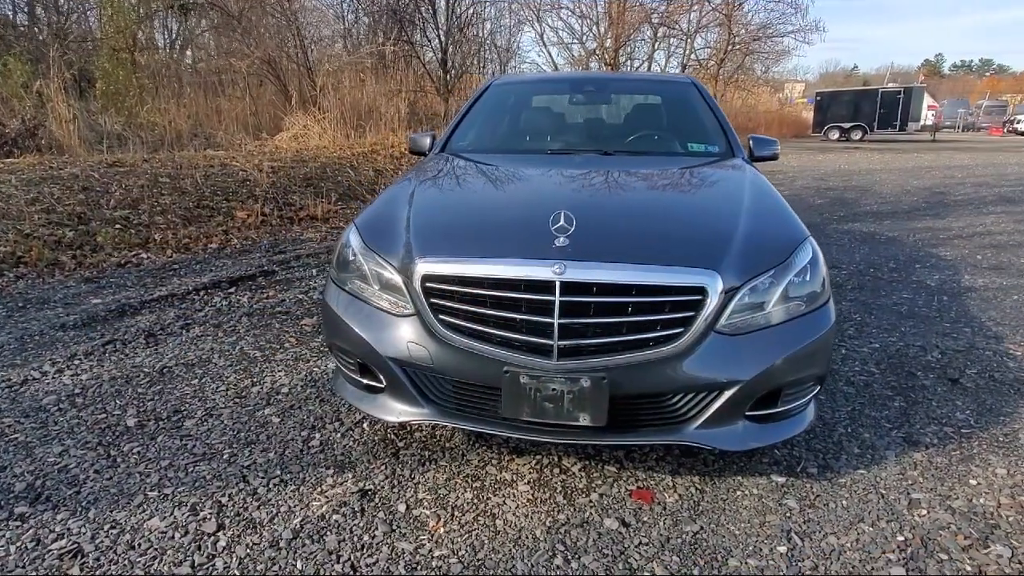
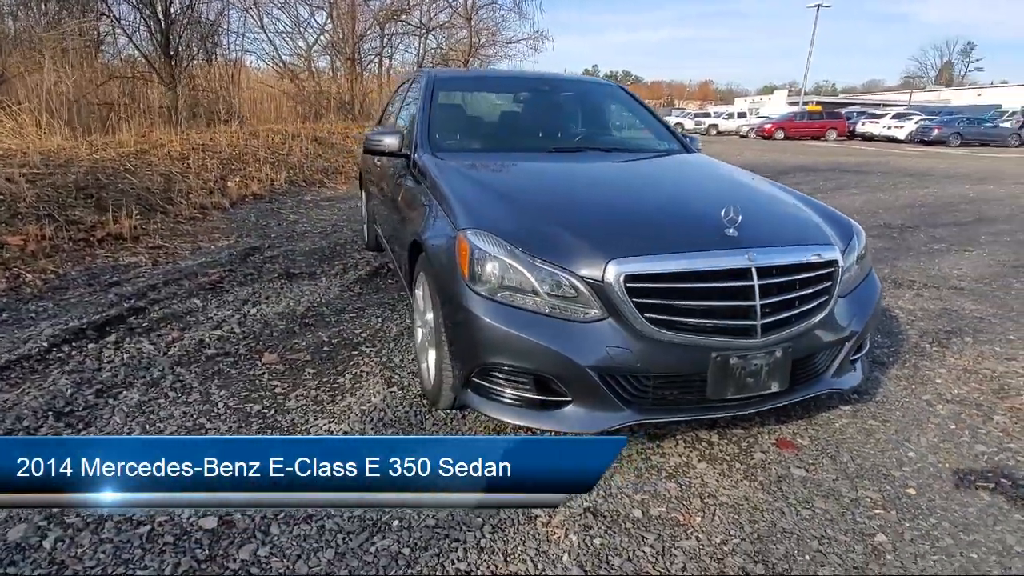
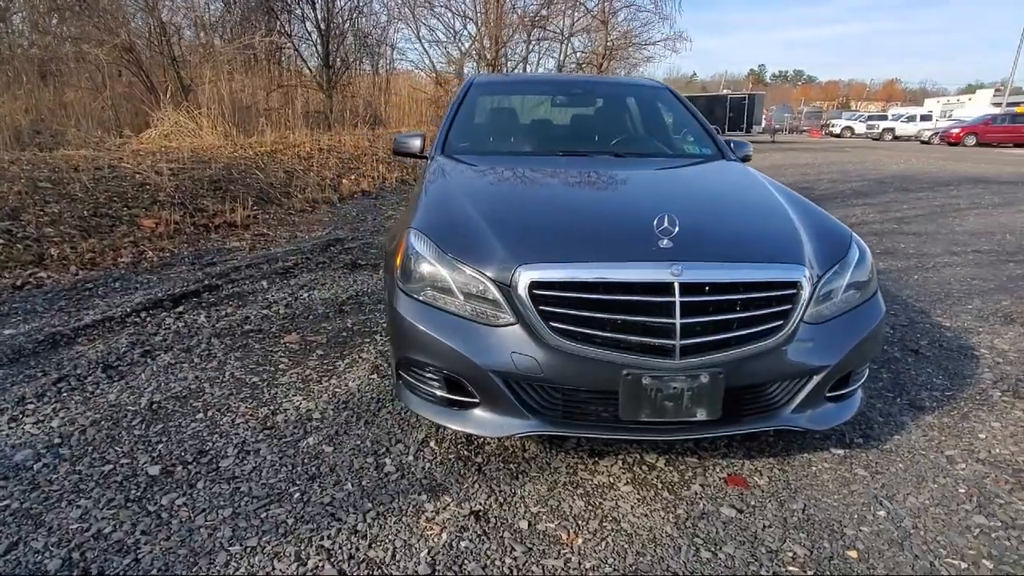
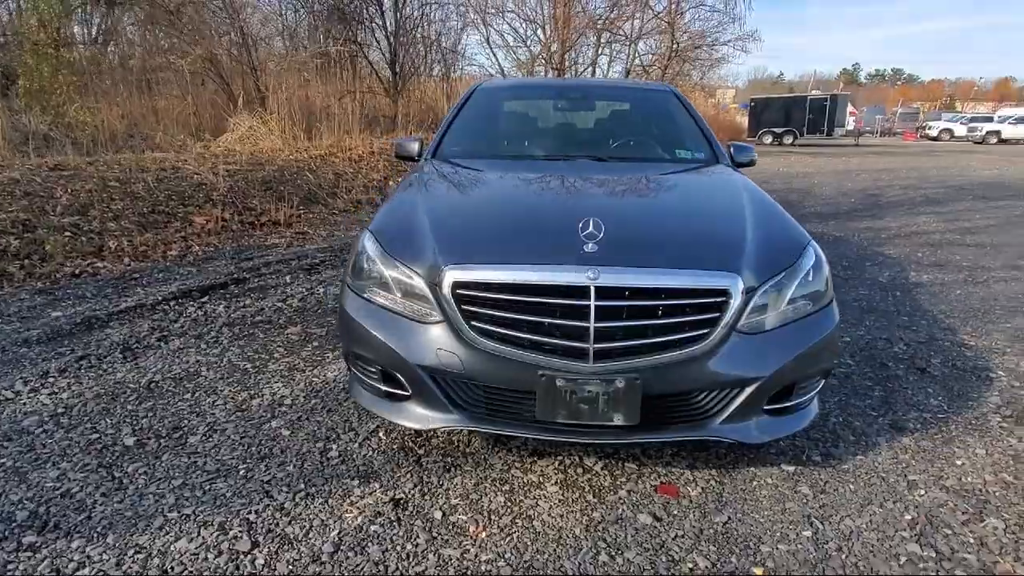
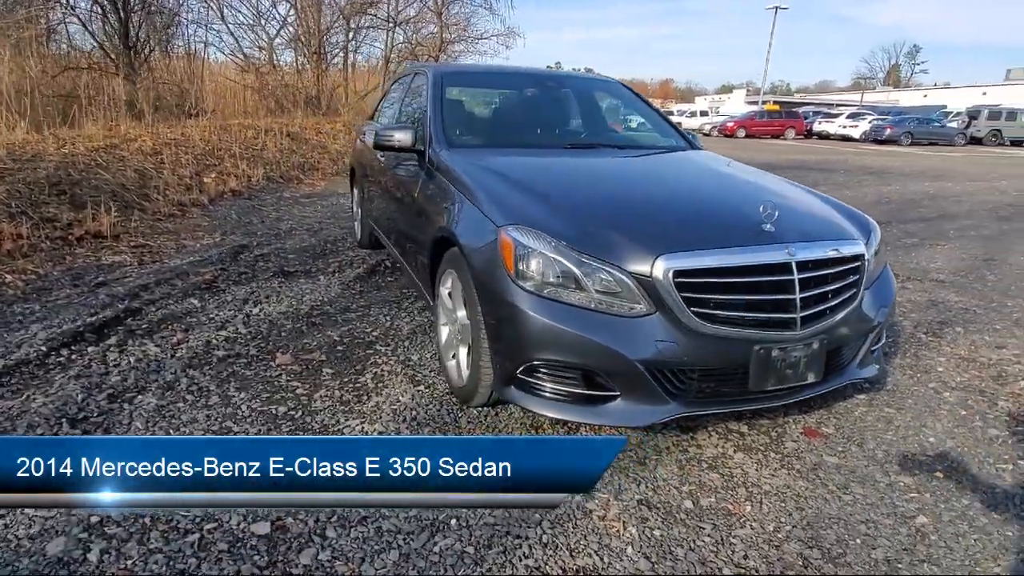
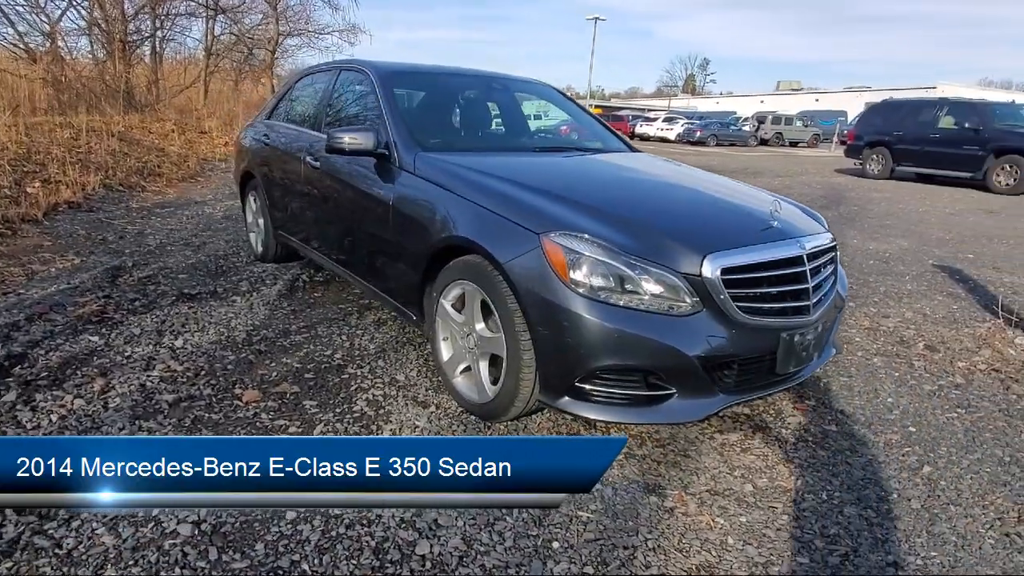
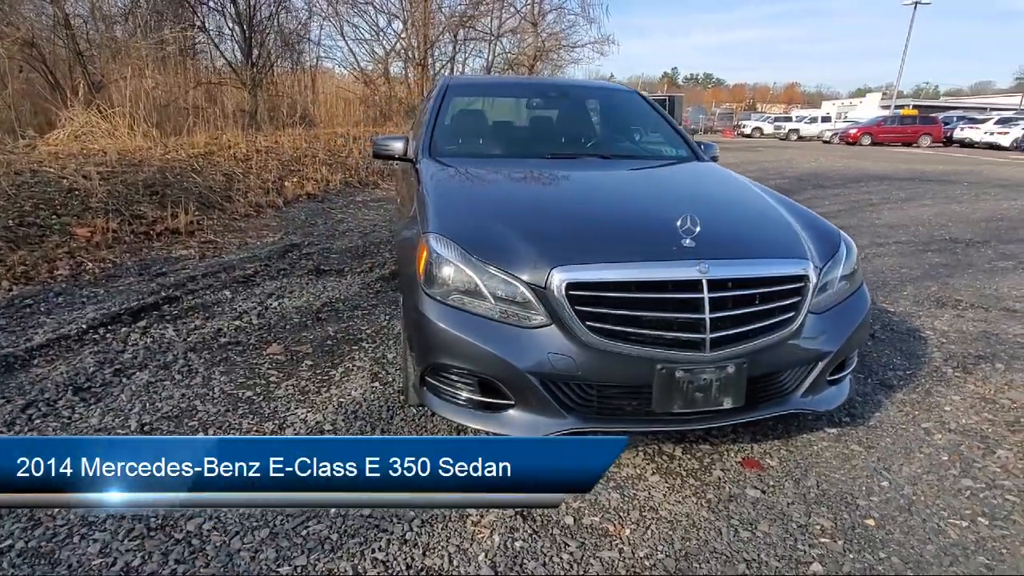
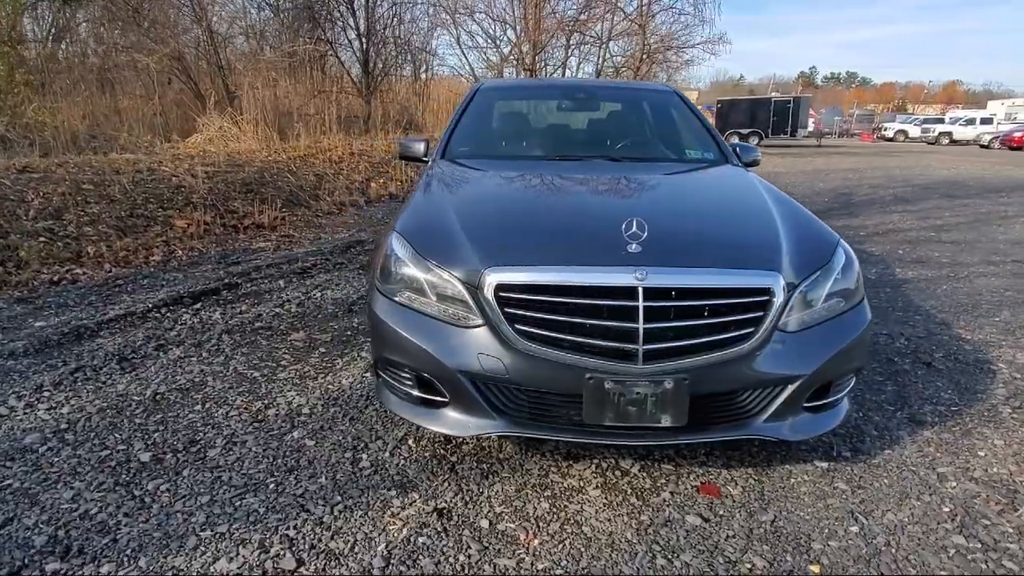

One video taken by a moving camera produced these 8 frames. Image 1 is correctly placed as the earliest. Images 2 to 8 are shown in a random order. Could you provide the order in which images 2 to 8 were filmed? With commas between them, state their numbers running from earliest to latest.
4, 8, 3, 7, 2, 5, 6
